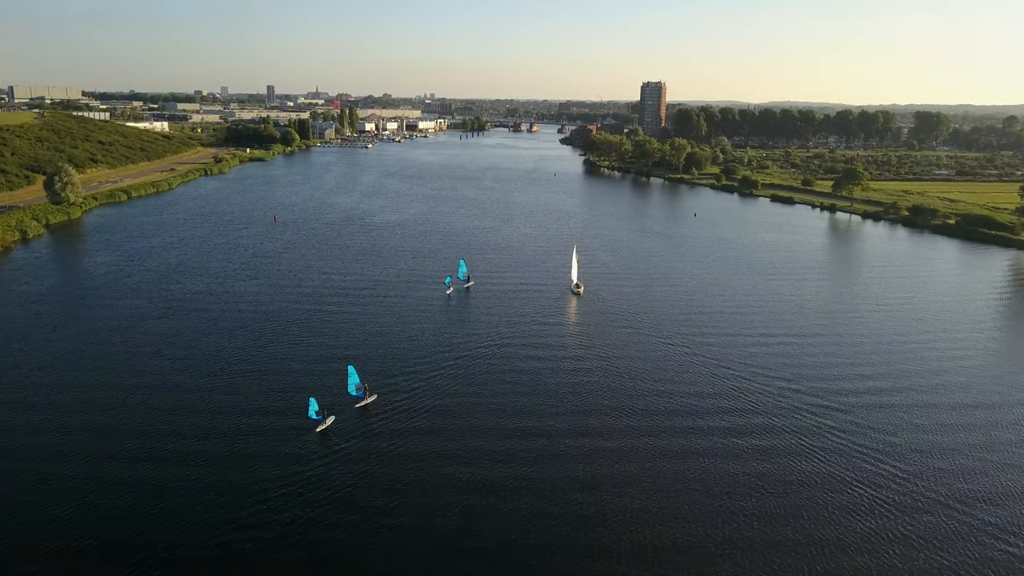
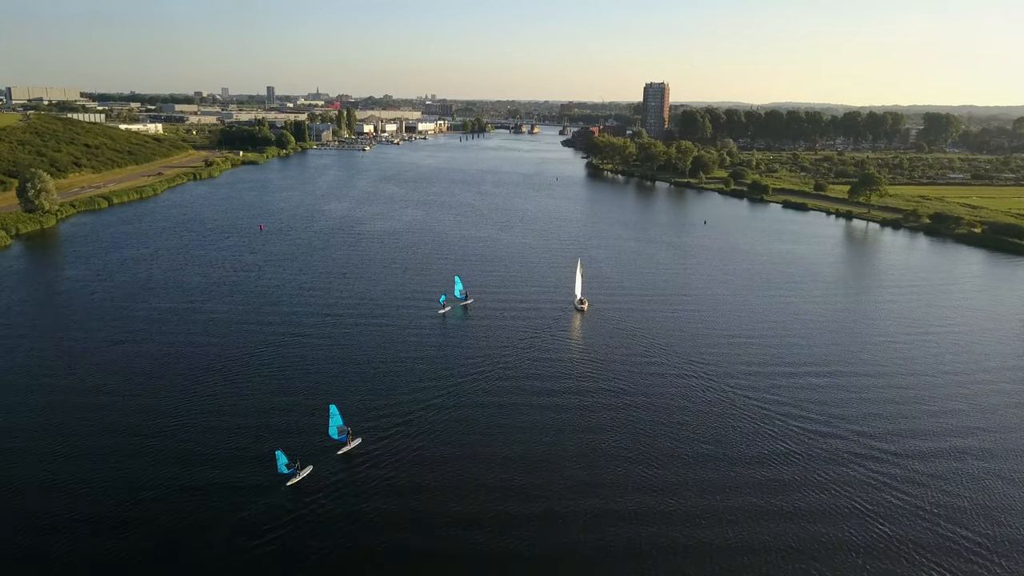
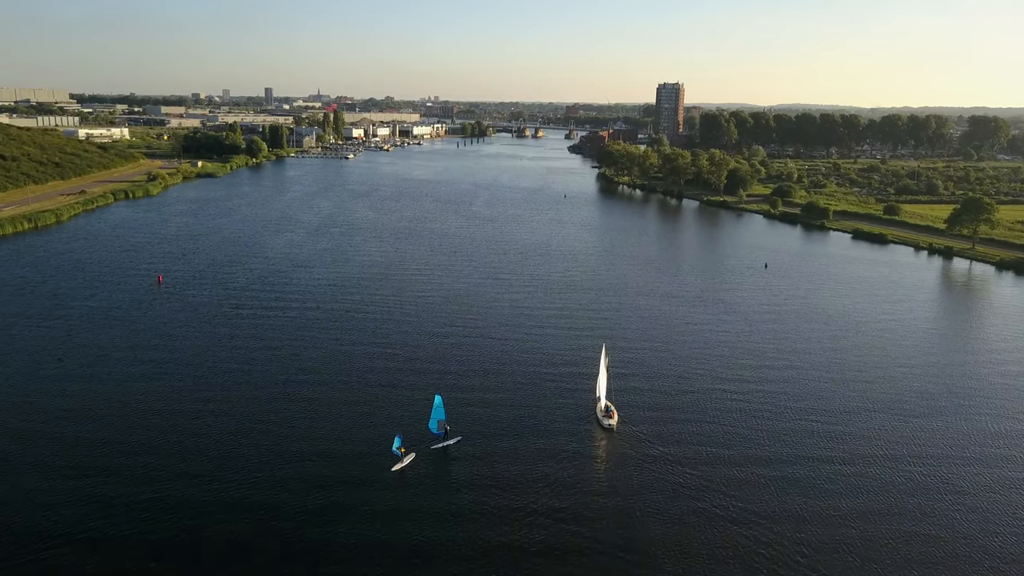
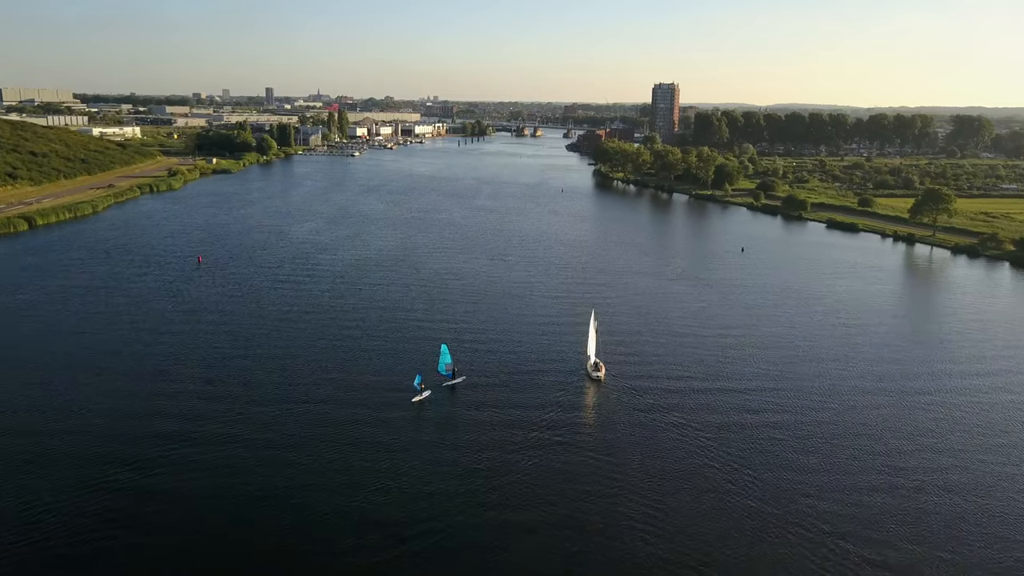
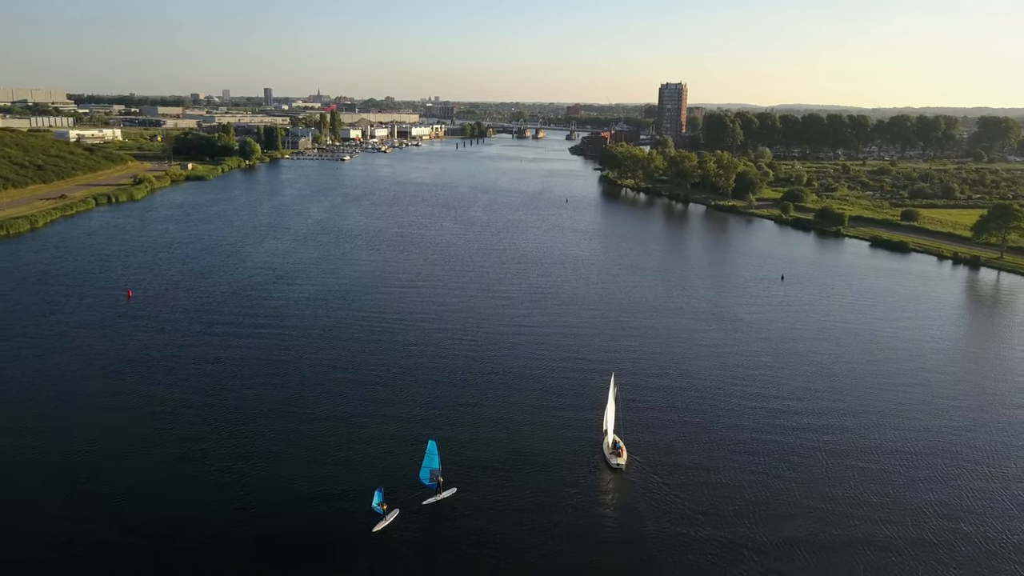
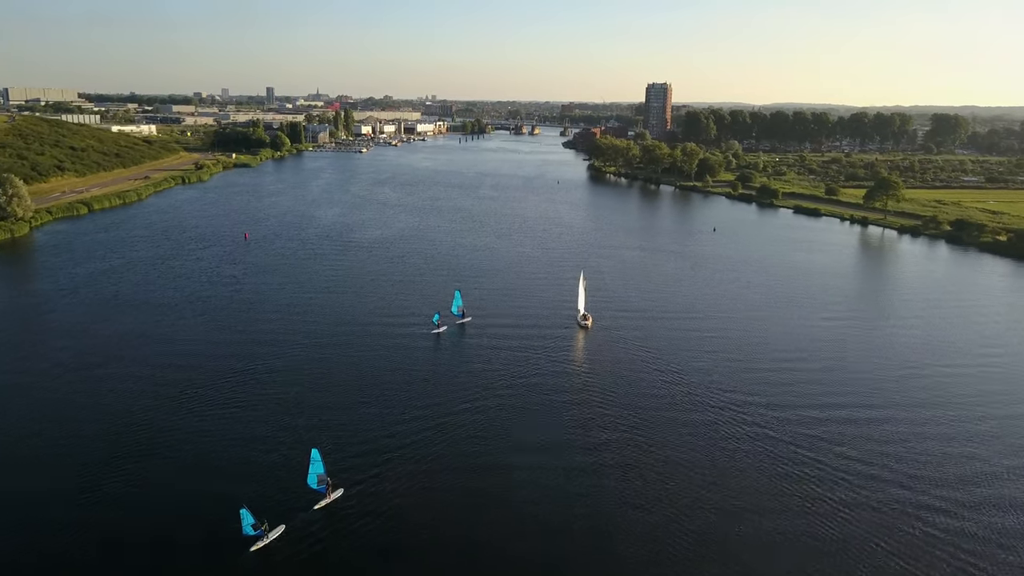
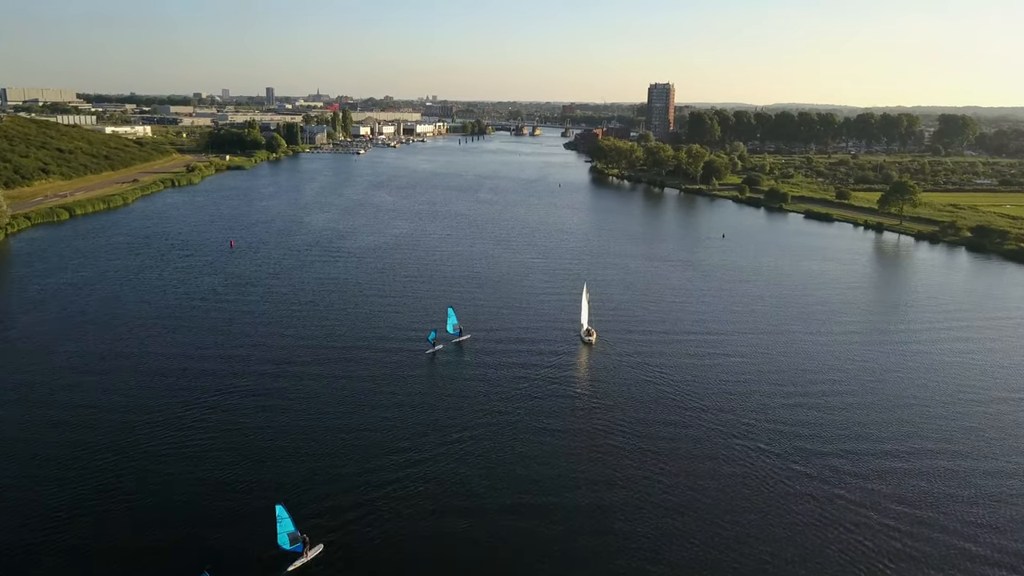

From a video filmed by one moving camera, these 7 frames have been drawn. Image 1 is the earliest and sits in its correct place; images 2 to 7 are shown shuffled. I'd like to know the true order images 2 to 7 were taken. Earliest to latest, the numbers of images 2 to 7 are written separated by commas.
2, 6, 7, 4, 3, 5
